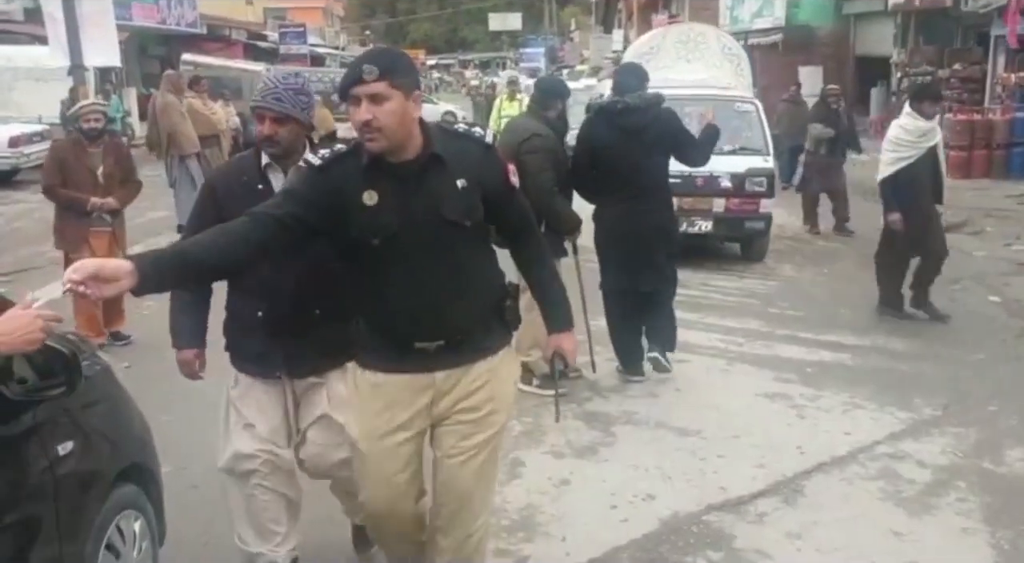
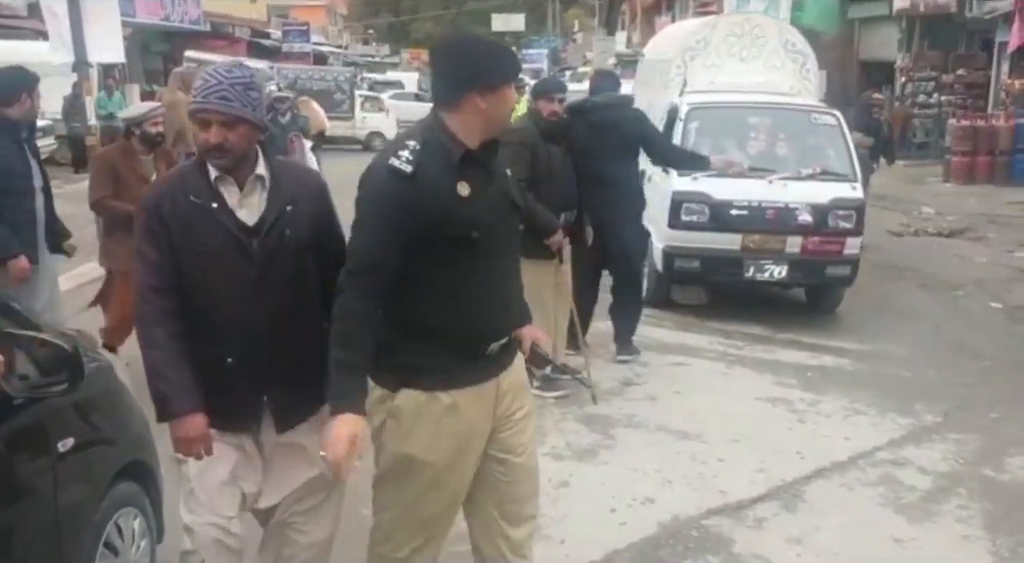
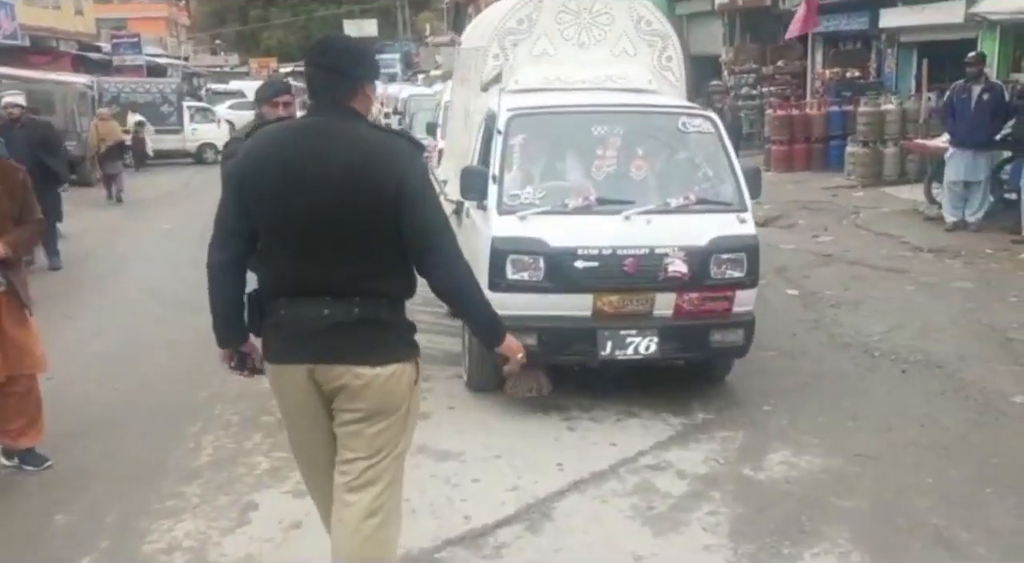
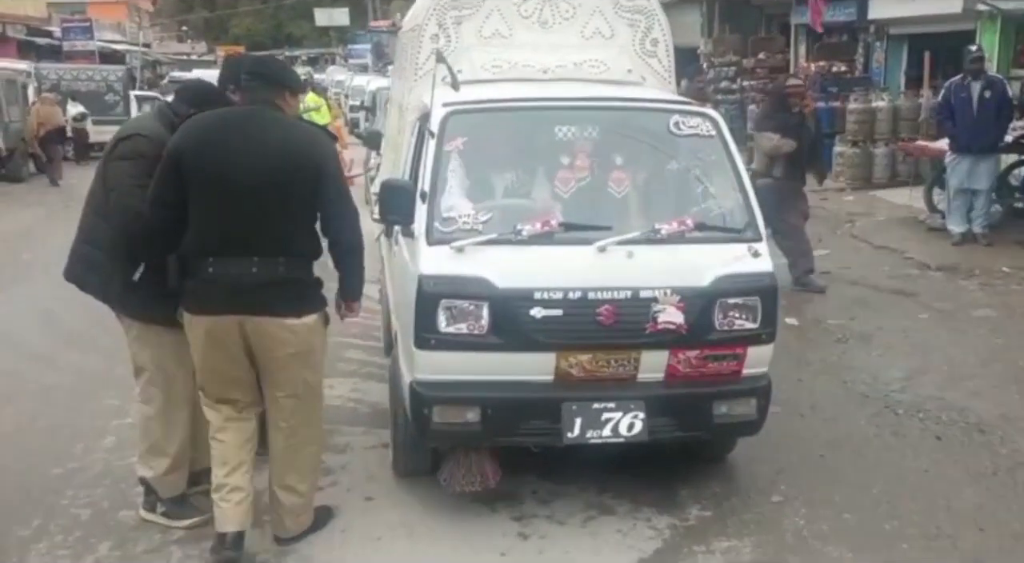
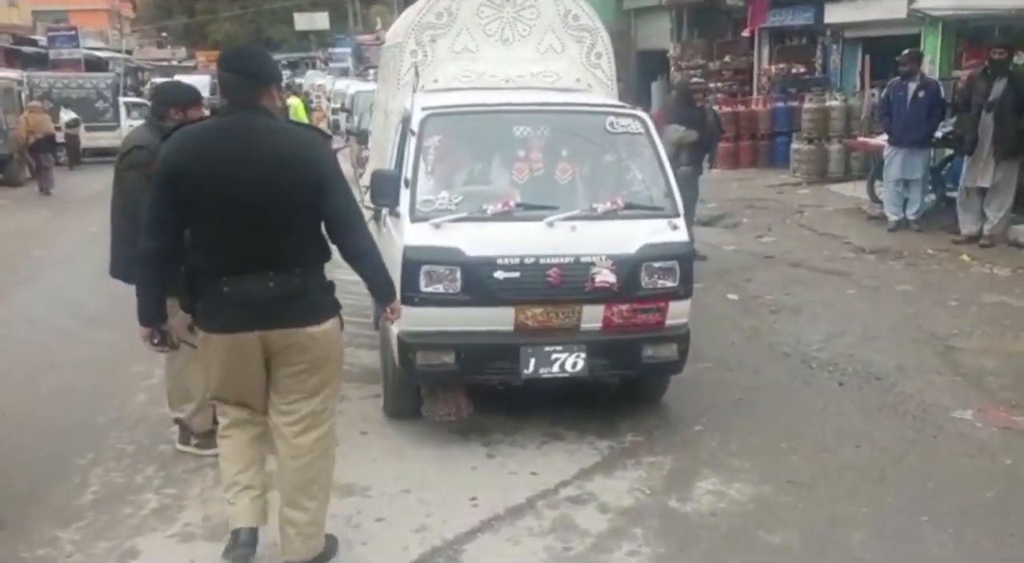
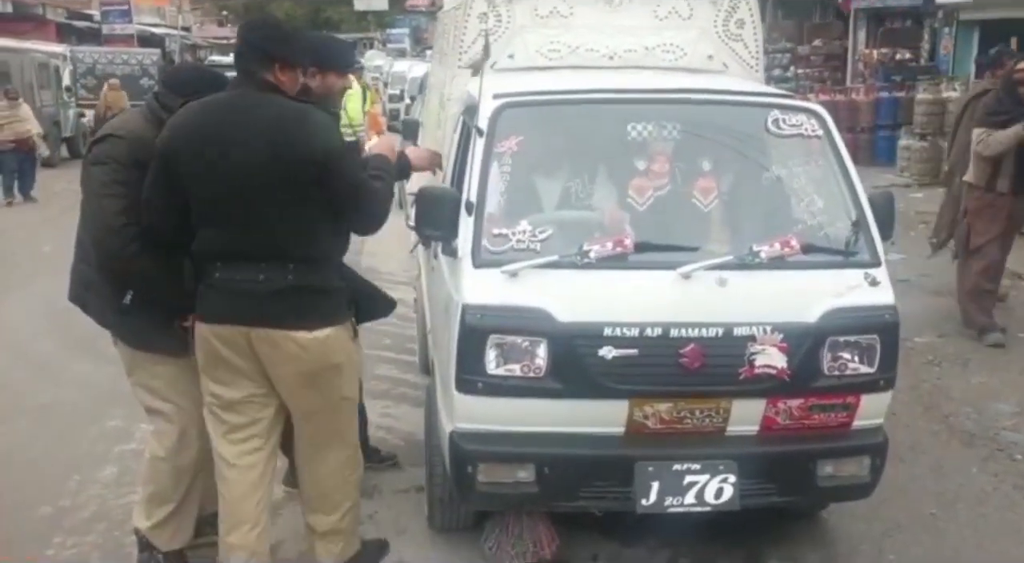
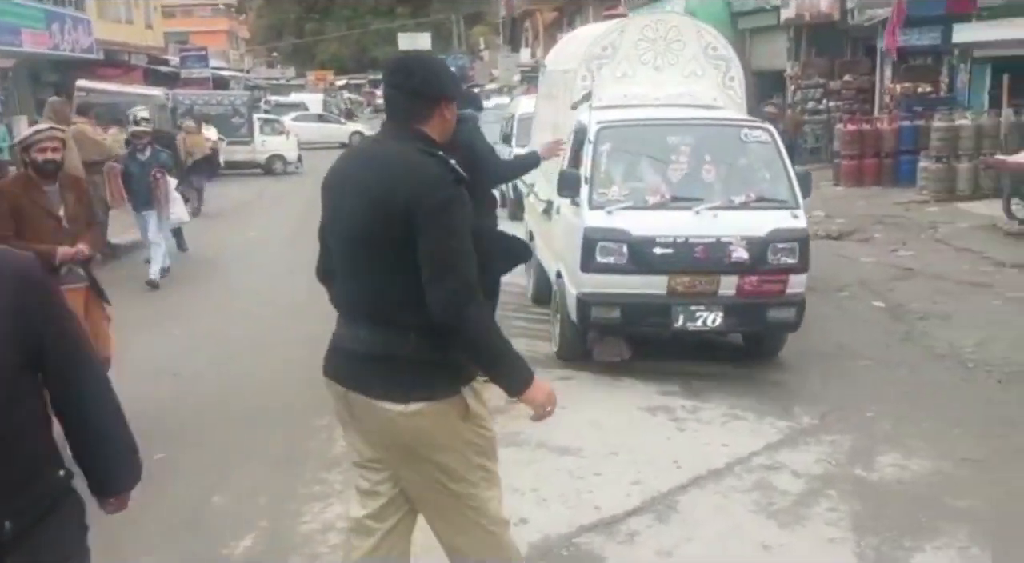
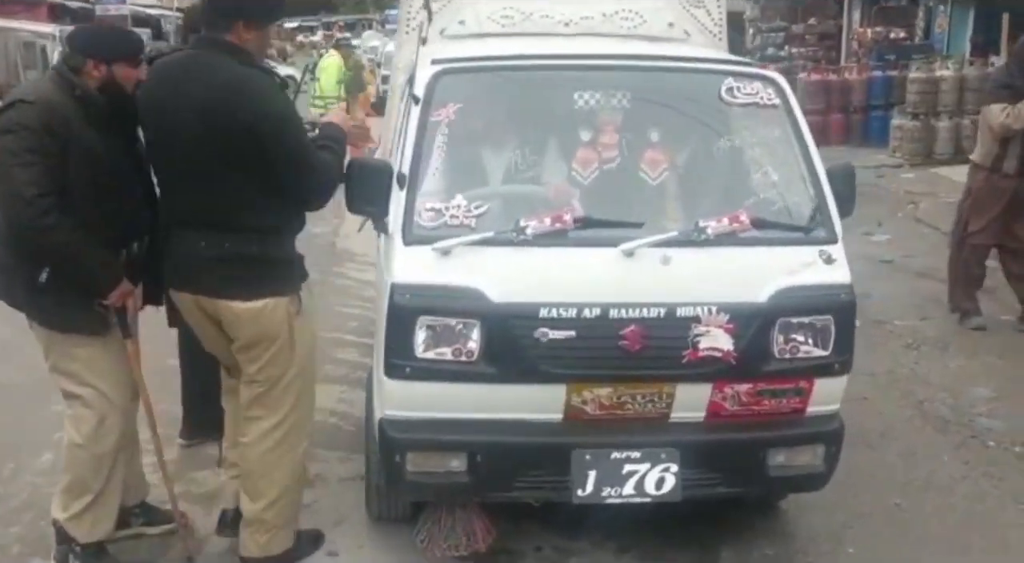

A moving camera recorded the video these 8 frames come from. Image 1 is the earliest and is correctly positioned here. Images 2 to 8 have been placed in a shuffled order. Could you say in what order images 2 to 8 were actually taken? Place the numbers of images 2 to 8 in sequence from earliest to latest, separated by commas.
2, 7, 3, 5, 4, 6, 8
